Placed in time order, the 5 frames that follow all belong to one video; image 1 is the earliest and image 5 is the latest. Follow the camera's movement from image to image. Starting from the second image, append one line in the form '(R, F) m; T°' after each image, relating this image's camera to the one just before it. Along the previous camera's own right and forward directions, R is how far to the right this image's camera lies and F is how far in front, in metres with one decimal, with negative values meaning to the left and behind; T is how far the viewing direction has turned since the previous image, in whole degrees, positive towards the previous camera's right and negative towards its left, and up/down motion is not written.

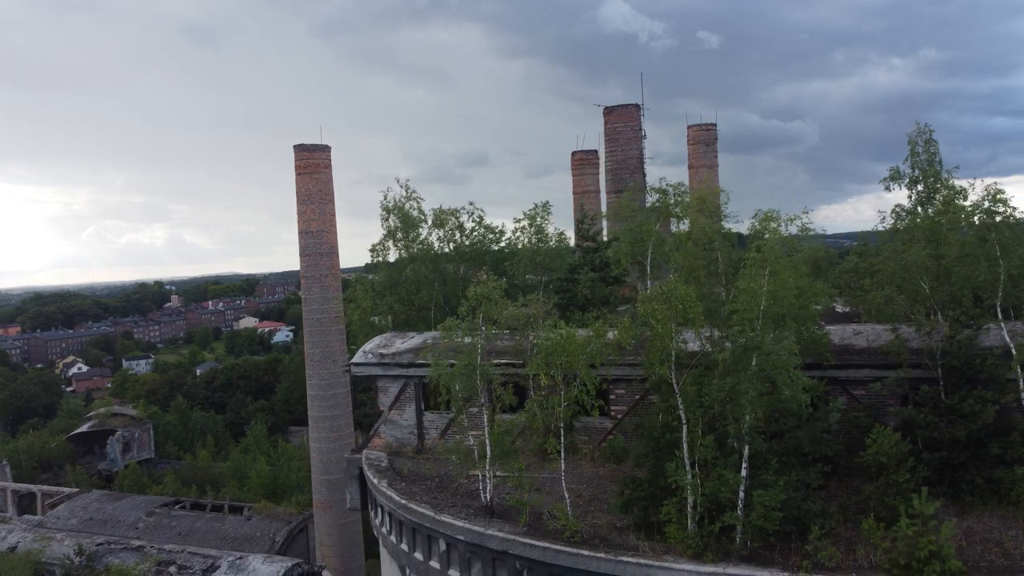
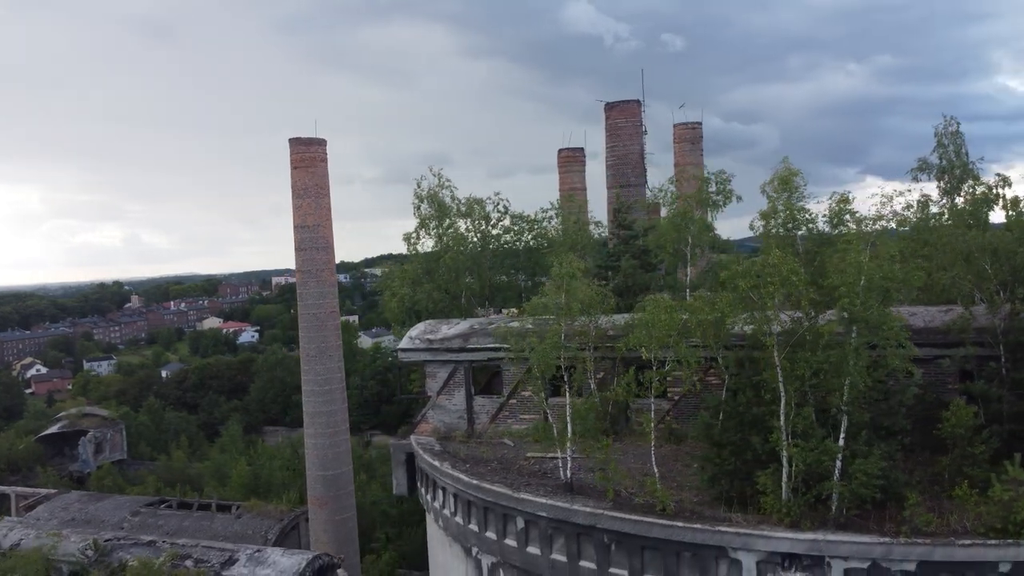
(-1.4, -0.1) m; +2°
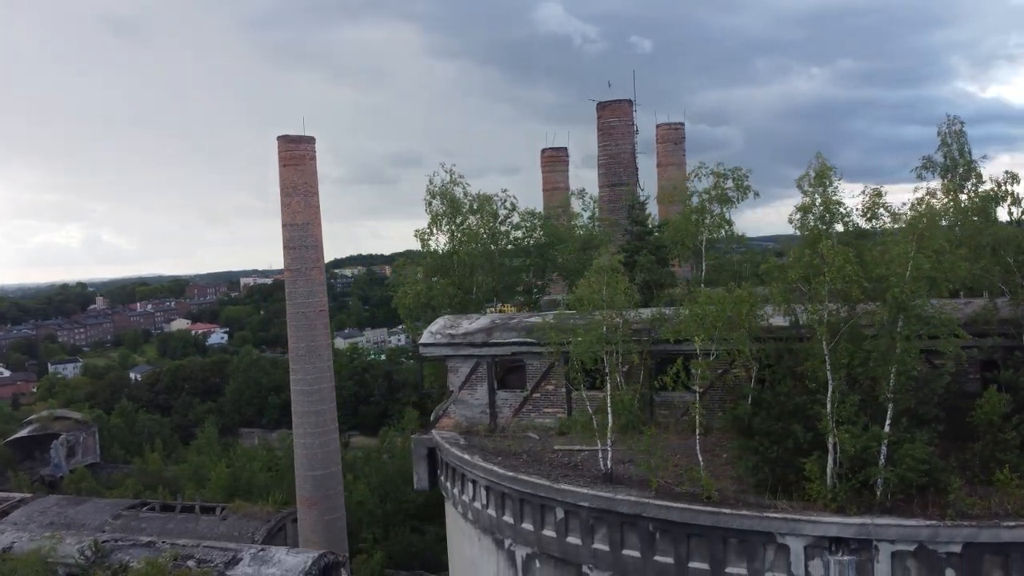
(-0.9, -0.1) m; +2°
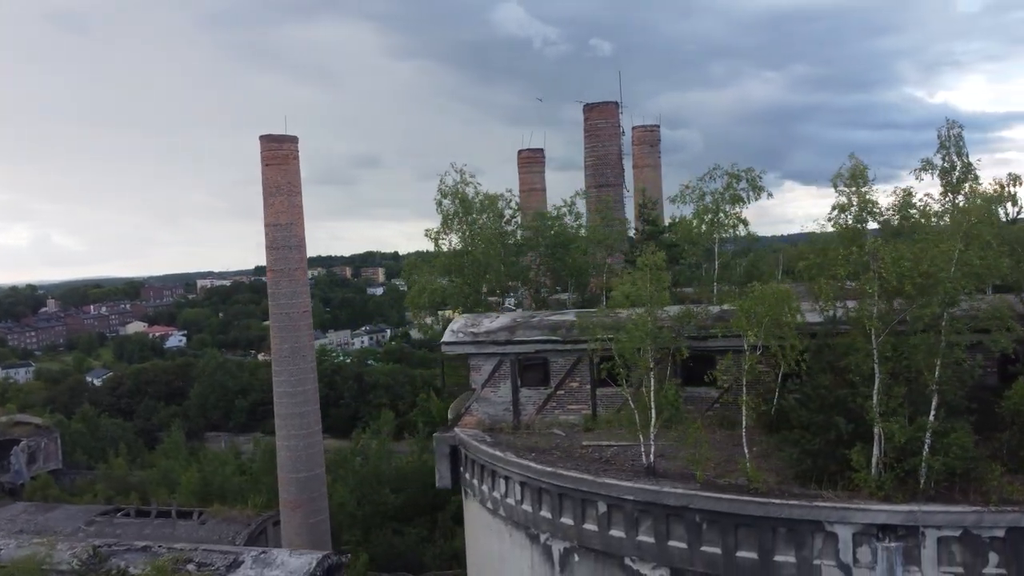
(-1.0, -0.1) m; +3°
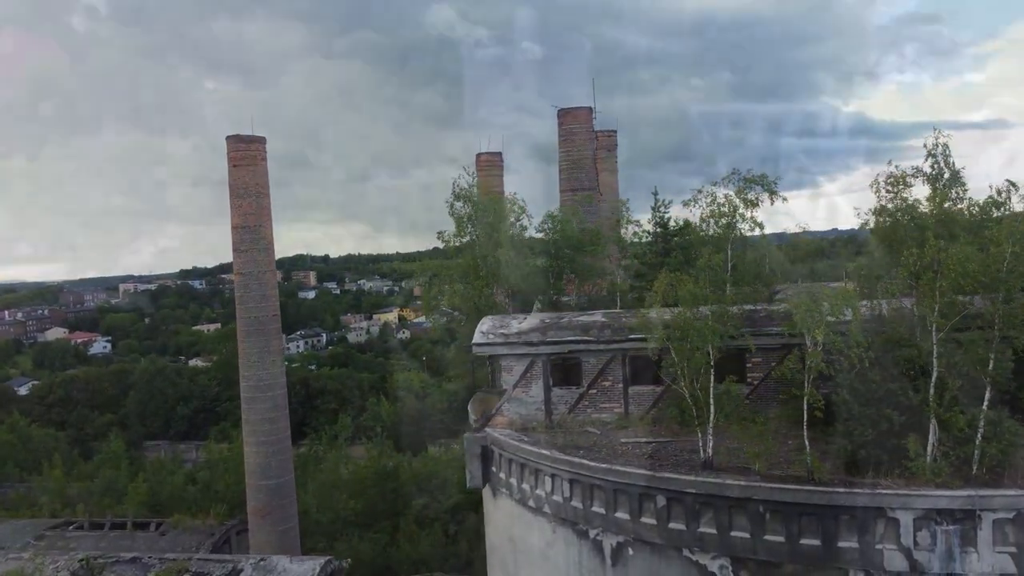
(-1.7, -0.2) m; +4°
